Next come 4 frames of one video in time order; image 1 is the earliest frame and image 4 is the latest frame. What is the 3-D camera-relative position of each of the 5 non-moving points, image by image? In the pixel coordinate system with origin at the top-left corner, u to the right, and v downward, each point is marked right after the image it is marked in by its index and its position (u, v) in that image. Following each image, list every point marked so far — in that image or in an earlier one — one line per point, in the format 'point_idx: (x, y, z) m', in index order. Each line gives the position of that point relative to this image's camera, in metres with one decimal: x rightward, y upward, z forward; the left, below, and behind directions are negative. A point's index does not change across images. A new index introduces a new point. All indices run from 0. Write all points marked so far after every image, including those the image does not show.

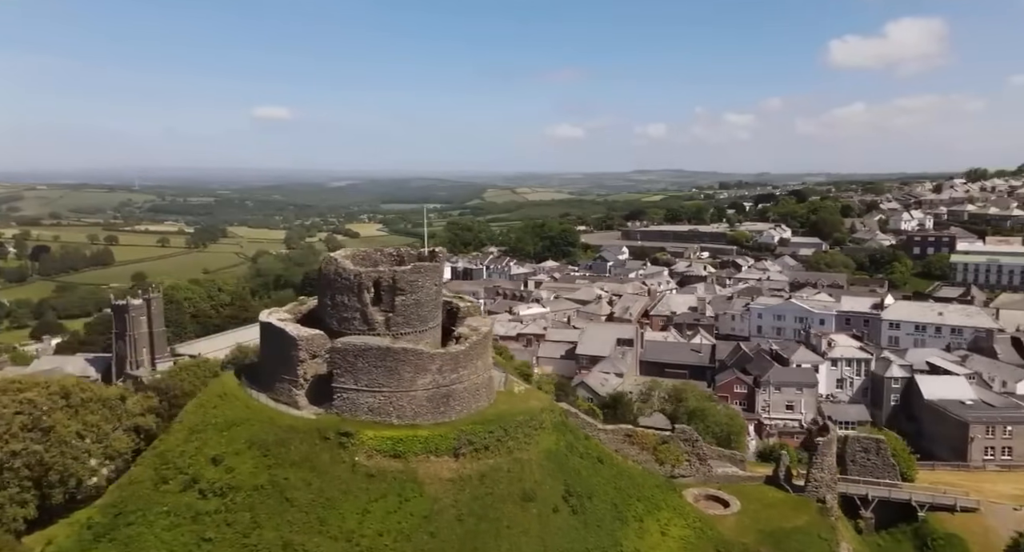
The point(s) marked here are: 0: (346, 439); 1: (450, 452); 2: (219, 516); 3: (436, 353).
0: (-4.2, -4.2, +17.6) m
1: (-1.7, -4.7, +18.3) m
2: (-6.9, -5.7, +16.3) m
3: (-2.1, -2.1, +18.7) m
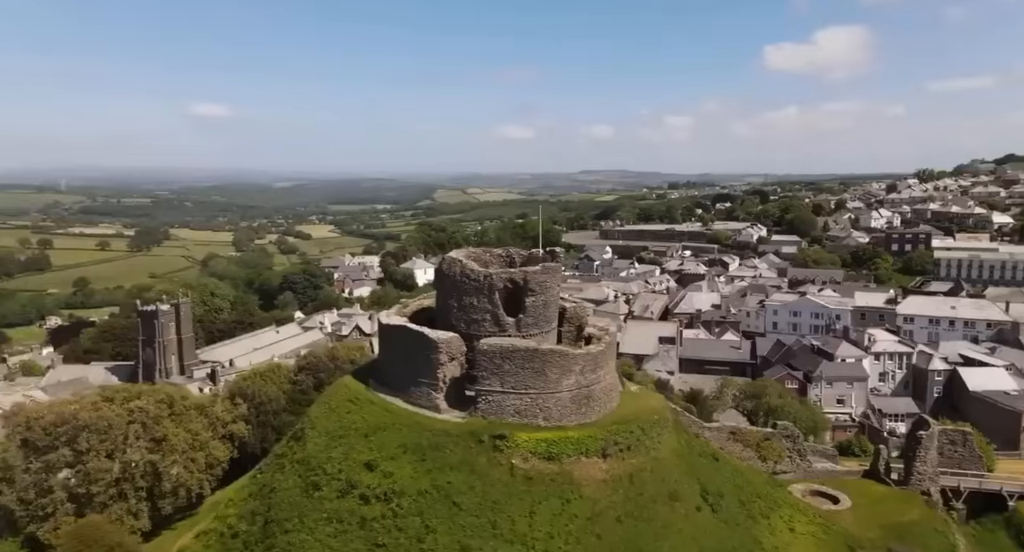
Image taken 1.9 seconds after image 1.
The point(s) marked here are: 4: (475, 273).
0: (-0.3, -4.2, +17.4) m
1: (+2.3, -4.7, +18.2) m
2: (-2.9, -5.8, +16.0) m
3: (+1.8, -2.1, +18.6) m
4: (-1.0, +0.1, +19.8) m
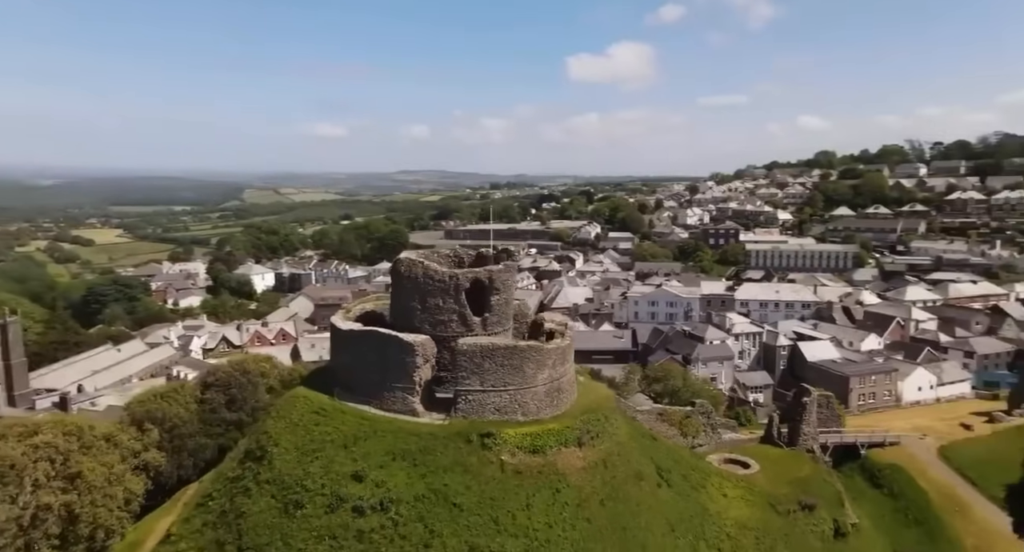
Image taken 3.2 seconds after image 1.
0: (-0.6, -4.2, +17.6) m
1: (+1.7, -4.6, +19.0) m
2: (-2.8, -5.8, +15.7) m
3: (+1.1, -2.0, +19.3) m
4: (-2.0, +0.1, +19.7) m
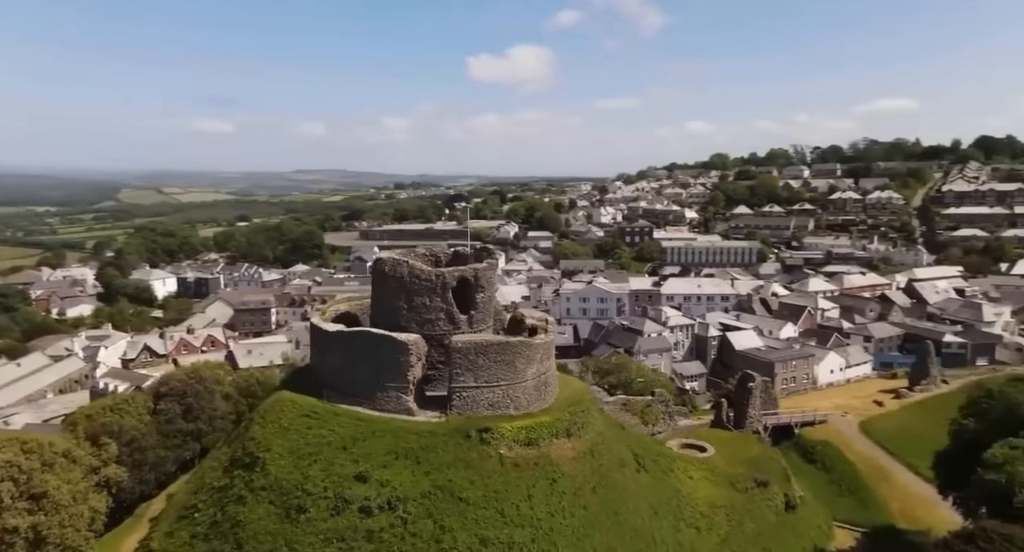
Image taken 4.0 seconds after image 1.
0: (-0.7, -4.1, +18.0) m
1: (+1.5, -4.5, +19.6) m
2: (-2.5, -5.8, +15.8) m
3: (+0.7, -1.9, +19.9) m
4: (-2.4, +0.1, +19.9) m
